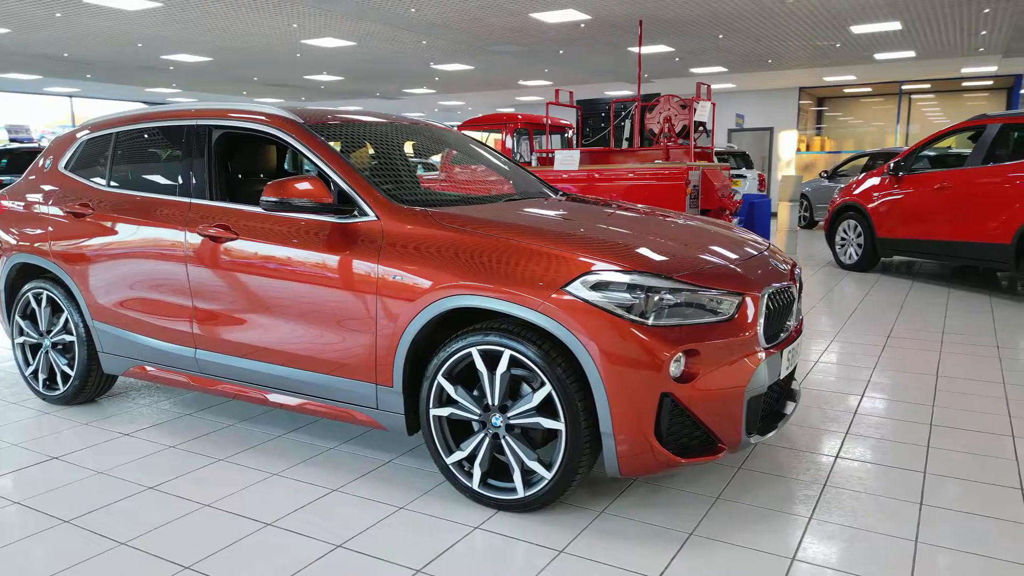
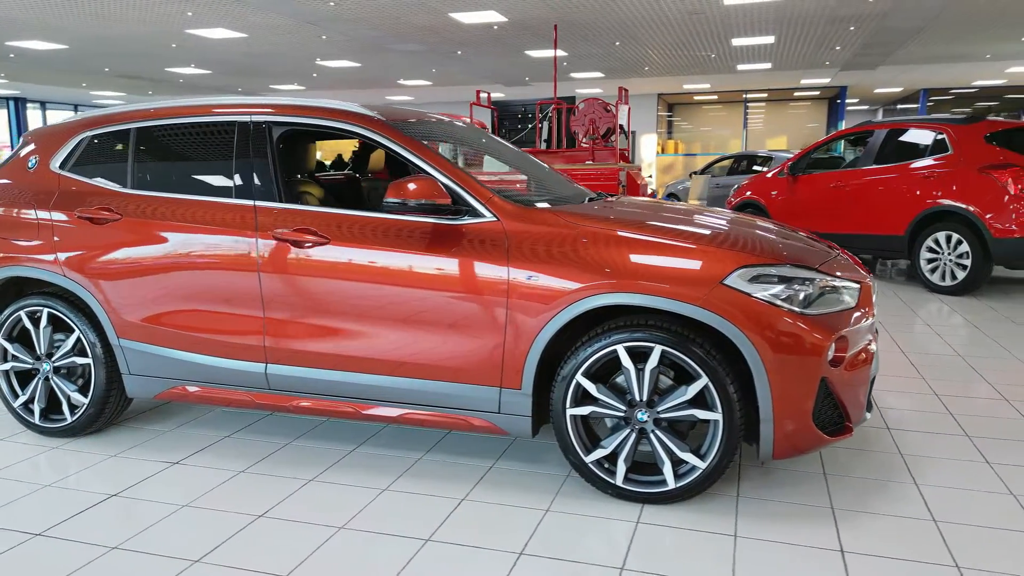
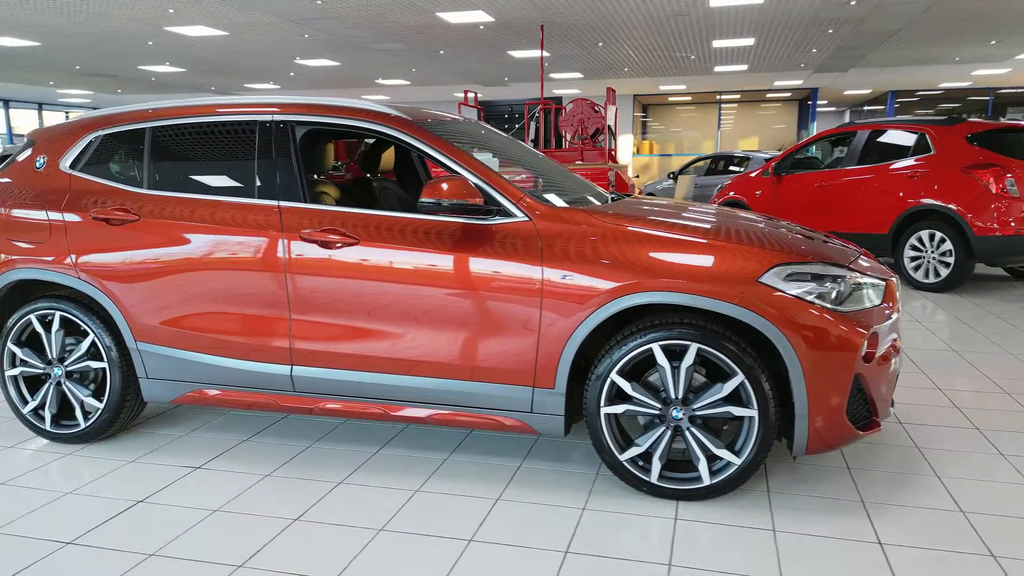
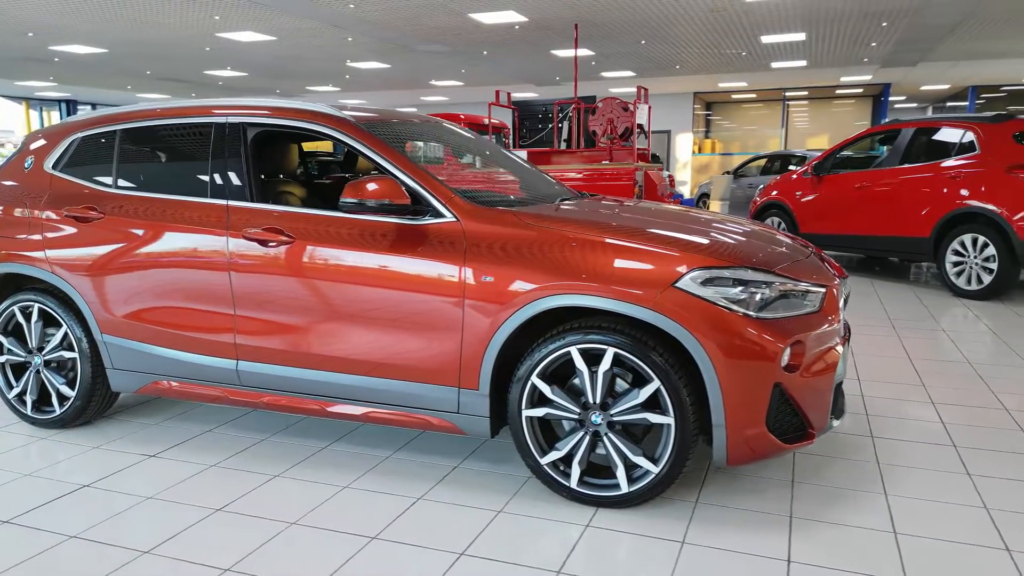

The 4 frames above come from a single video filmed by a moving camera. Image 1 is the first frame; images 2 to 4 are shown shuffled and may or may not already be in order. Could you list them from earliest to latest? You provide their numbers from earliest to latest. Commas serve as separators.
4, 2, 3
